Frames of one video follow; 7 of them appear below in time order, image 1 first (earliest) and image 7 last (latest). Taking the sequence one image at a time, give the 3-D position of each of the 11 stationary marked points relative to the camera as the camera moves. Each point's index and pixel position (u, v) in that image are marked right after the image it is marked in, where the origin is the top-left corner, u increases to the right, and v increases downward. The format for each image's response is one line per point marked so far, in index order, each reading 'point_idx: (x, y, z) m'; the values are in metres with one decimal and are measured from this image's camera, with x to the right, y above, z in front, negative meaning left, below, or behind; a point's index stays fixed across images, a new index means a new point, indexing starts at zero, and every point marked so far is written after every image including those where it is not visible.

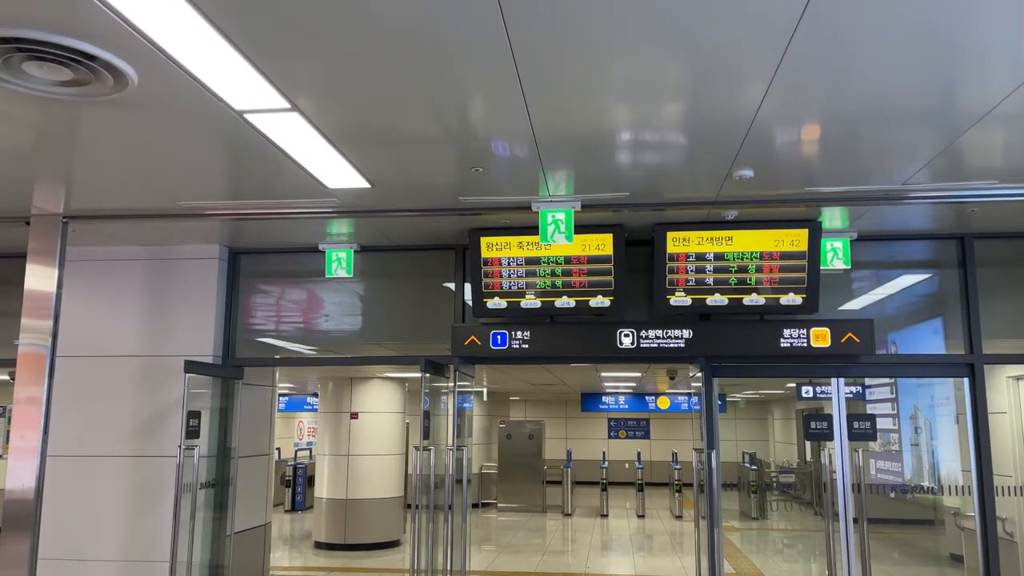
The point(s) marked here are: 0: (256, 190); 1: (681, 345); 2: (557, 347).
0: (-1.6, +0.6, +5.1) m
1: (+1.2, -0.4, +5.6) m
2: (+0.3, -0.4, +5.7) m
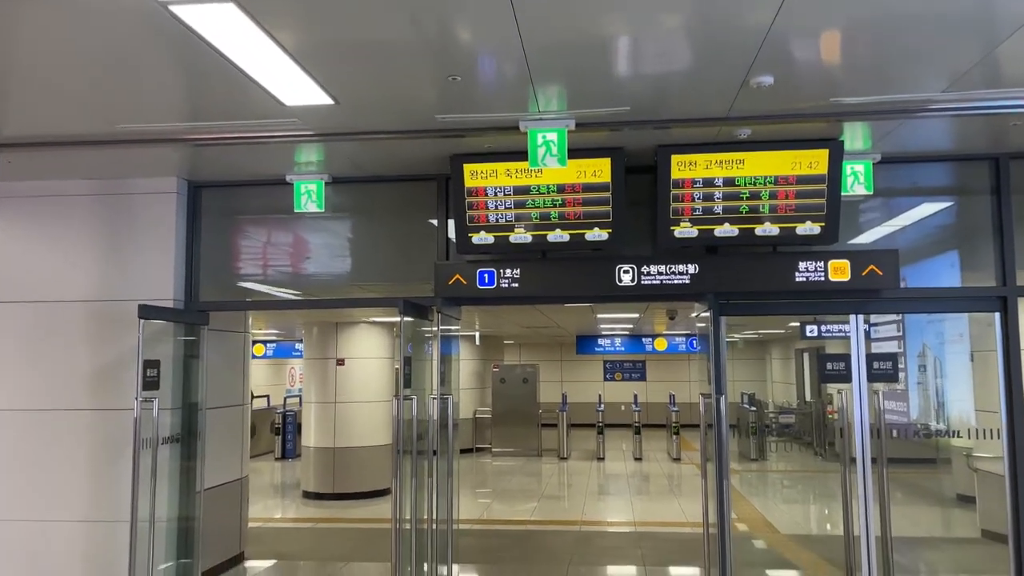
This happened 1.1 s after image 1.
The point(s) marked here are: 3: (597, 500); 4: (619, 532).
0: (-1.7, +1.0, +4.5) m
1: (+1.1, 0.0, +5.1) m
2: (+0.3, 0.0, +5.2) m
3: (+1.2, -2.9, +11.2) m
4: (+1.0, -2.4, +7.9) m
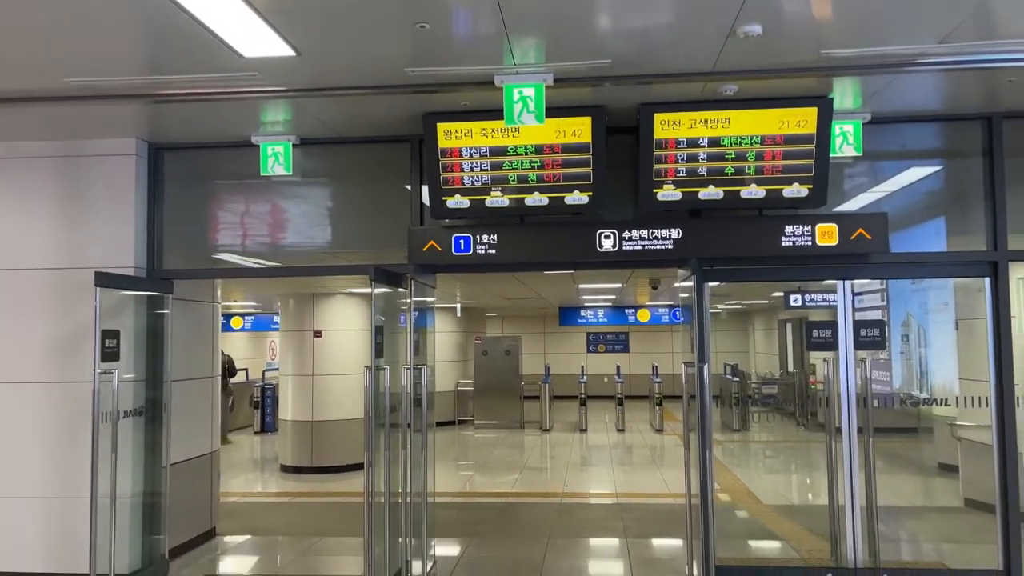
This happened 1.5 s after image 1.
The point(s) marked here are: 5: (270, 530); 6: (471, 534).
0: (-1.8, +1.2, +4.2) m
1: (+1.0, +0.2, +4.9) m
2: (+0.1, +0.2, +5.0) m
3: (+0.9, -2.5, +11.1) m
4: (+0.9, -2.1, +7.8) m
5: (-2.0, -2.0, +6.8) m
6: (-0.3, -1.9, +6.4) m
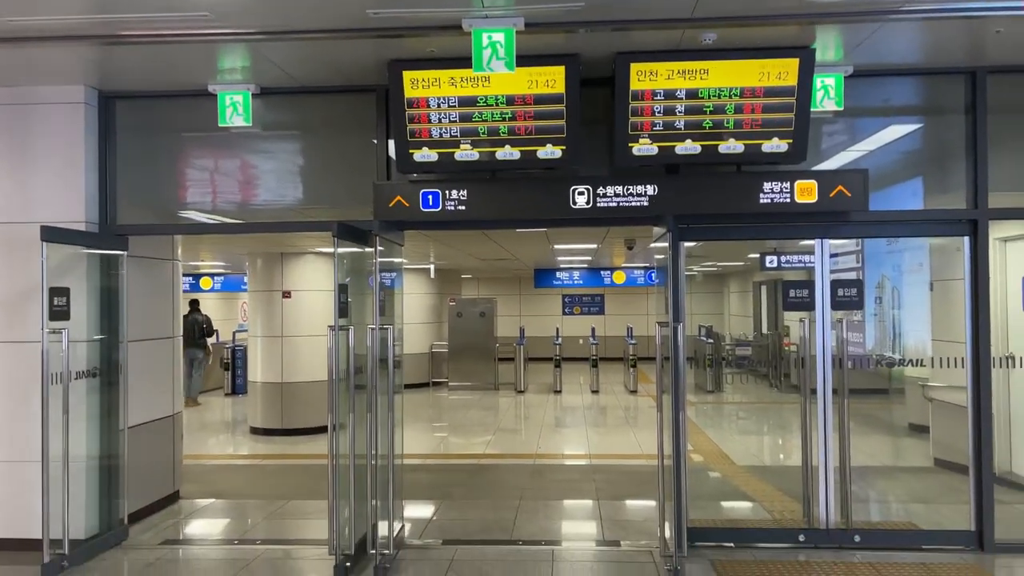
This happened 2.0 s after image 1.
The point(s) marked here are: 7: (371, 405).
0: (-2.0, +1.4, +4.0) m
1: (+0.8, +0.5, +4.8) m
2: (-0.1, +0.5, +4.8) m
3: (+0.5, -2.0, +11.0) m
4: (+0.6, -1.7, +7.8) m
5: (-2.3, -1.7, +6.6) m
6: (-0.5, -1.6, +6.3) m
7: (-0.8, -0.7, +4.9) m
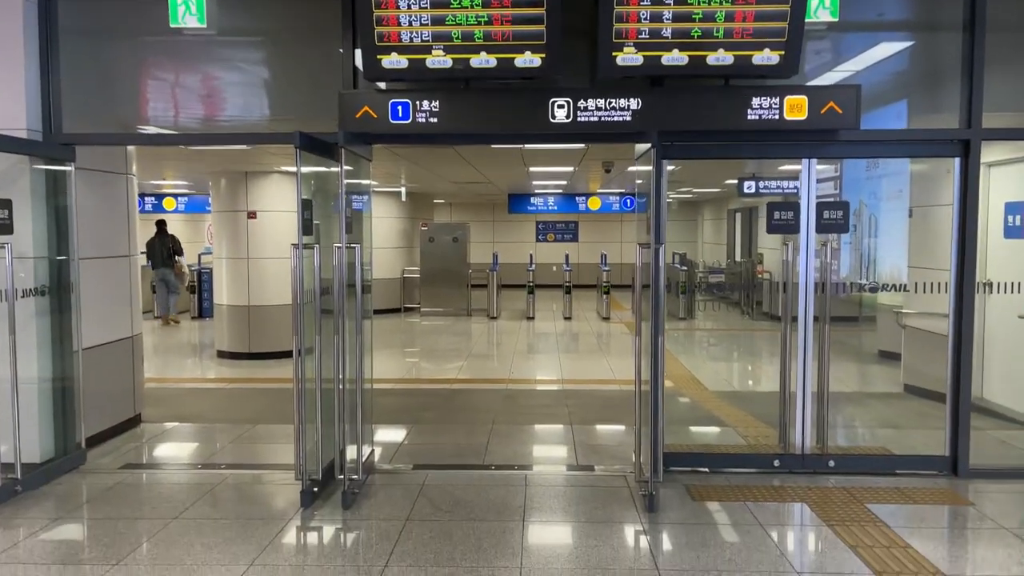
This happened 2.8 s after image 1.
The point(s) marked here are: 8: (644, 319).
0: (-2.1, +1.8, +3.5) m
1: (+0.6, +0.9, +4.5) m
2: (-0.2, +0.9, +4.6) m
3: (+0.2, -1.0, +11.0) m
4: (+0.3, -1.0, +7.7) m
5: (-2.5, -1.0, +6.5) m
6: (-0.8, -1.0, +6.2) m
7: (-1.0, -0.2, +4.7) m
8: (+0.7, -0.2, +4.3) m
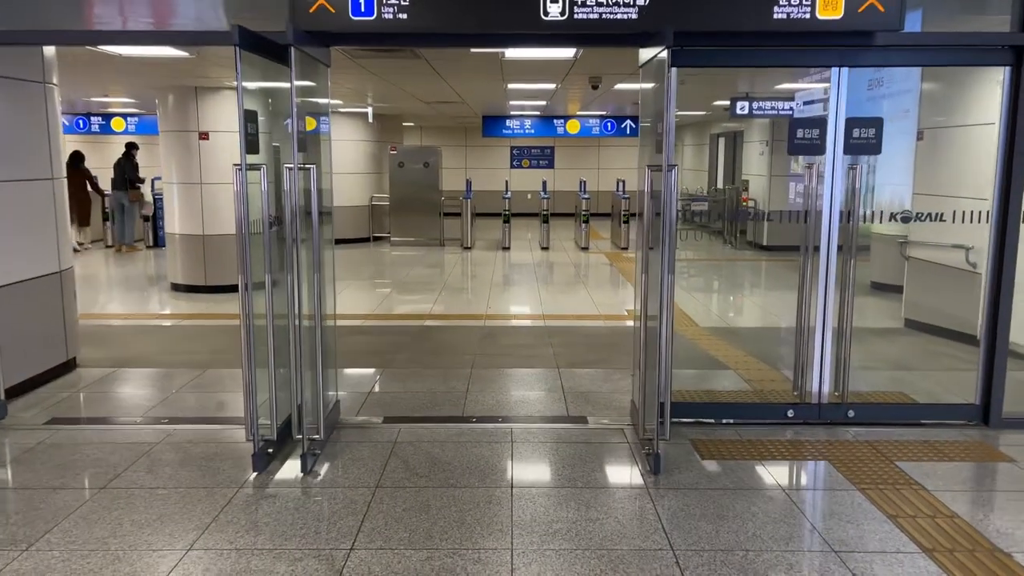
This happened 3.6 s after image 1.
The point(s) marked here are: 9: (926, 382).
0: (-2.1, +2.0, +2.7) m
1: (+0.6, +1.3, +3.8) m
2: (-0.3, +1.3, +3.8) m
3: (-0.1, 0.0, +10.4) m
4: (+0.1, -0.3, +7.1) m
5: (-2.6, -0.5, +5.8) m
6: (-0.9, -0.5, +5.6) m
7: (-1.1, +0.1, +4.0) m
8: (+0.6, +0.2, +3.8) m
9: (+2.5, -0.6, +4.9) m
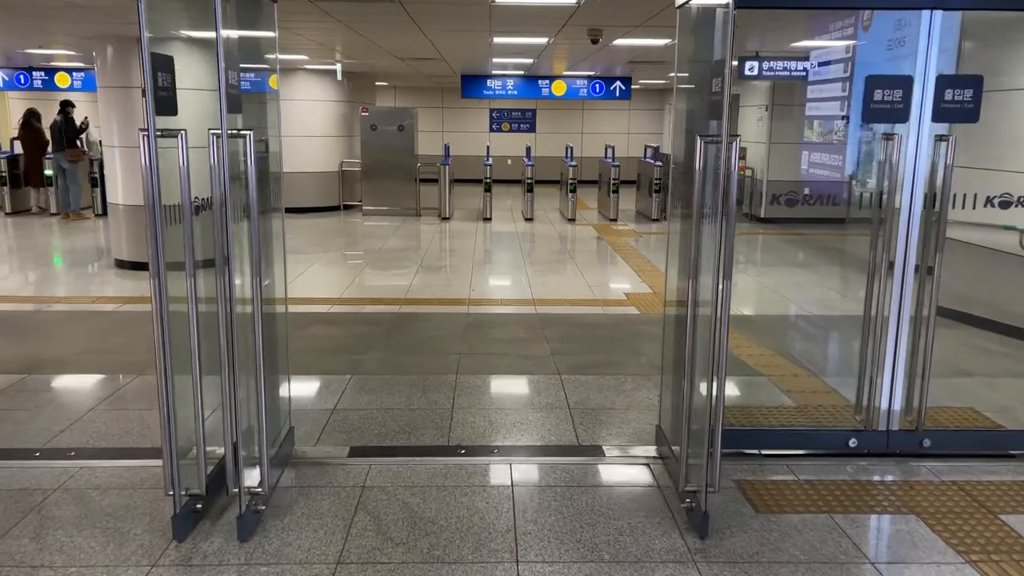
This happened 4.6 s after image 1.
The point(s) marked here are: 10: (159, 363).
0: (-2.1, +2.0, +1.7) m
1: (+0.6, +1.3, +2.9) m
2: (-0.3, +1.3, +2.9) m
3: (-0.3, +0.2, +9.5) m
4: (0.0, -0.2, +6.3) m
5: (-2.7, -0.4, +4.9) m
6: (-0.9, -0.5, +4.7) m
7: (-1.1, +0.1, +3.1) m
8: (+0.7, +0.1, +2.9) m
9: (+2.5, -0.5, +4.2) m
10: (-1.2, -0.3, +2.7) m
